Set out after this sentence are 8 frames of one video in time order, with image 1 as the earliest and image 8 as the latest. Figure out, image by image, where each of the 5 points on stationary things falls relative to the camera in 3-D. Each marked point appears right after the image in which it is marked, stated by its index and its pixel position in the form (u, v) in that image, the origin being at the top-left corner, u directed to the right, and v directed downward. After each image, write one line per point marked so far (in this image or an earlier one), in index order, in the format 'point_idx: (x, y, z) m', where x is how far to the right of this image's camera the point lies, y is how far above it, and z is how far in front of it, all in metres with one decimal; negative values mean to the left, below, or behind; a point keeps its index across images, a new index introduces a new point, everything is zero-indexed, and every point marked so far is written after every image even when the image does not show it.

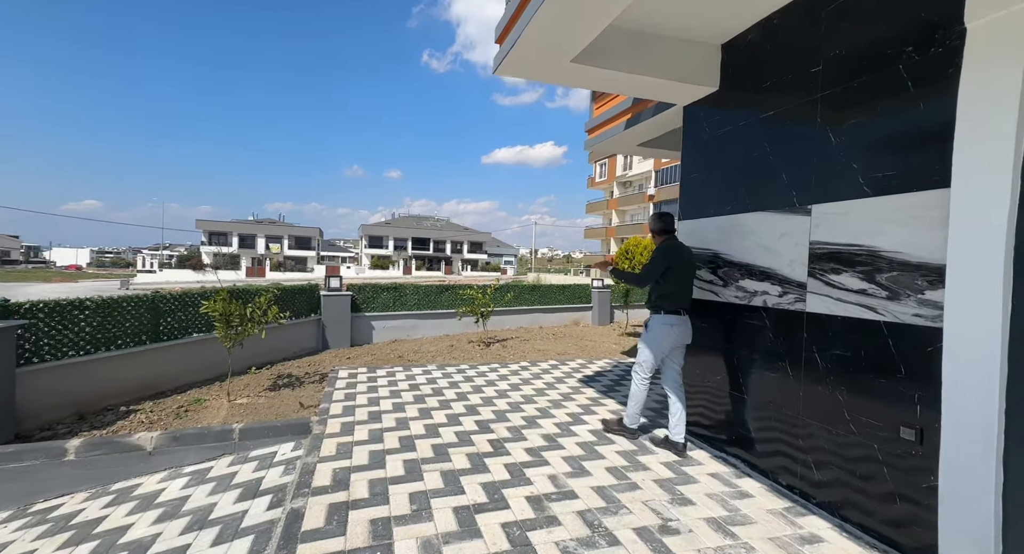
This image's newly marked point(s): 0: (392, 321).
0: (-2.2, -0.8, +8.8) m
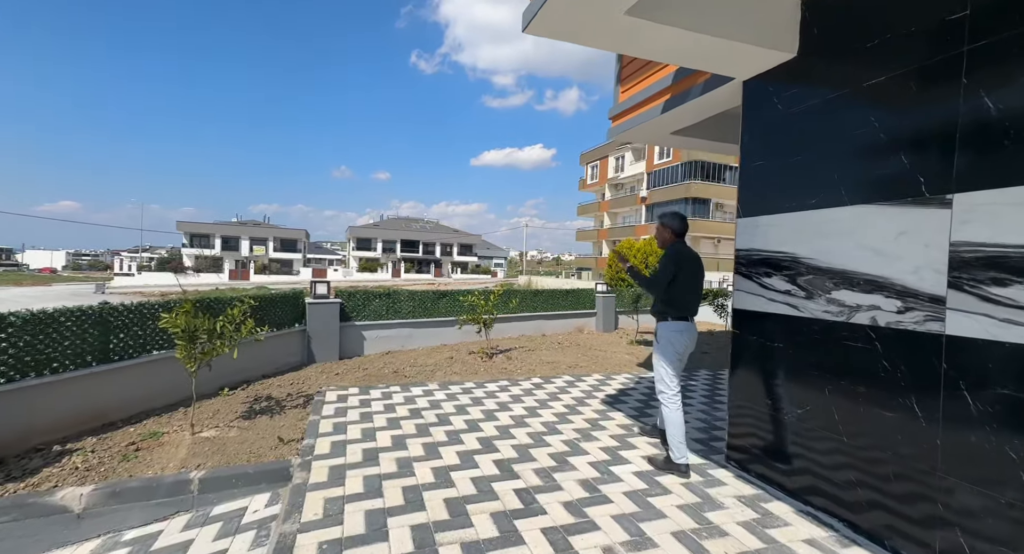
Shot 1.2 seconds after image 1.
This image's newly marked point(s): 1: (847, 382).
0: (-2.2, -0.9, +8.0) m
1: (+1.8, -0.6, +2.6) m
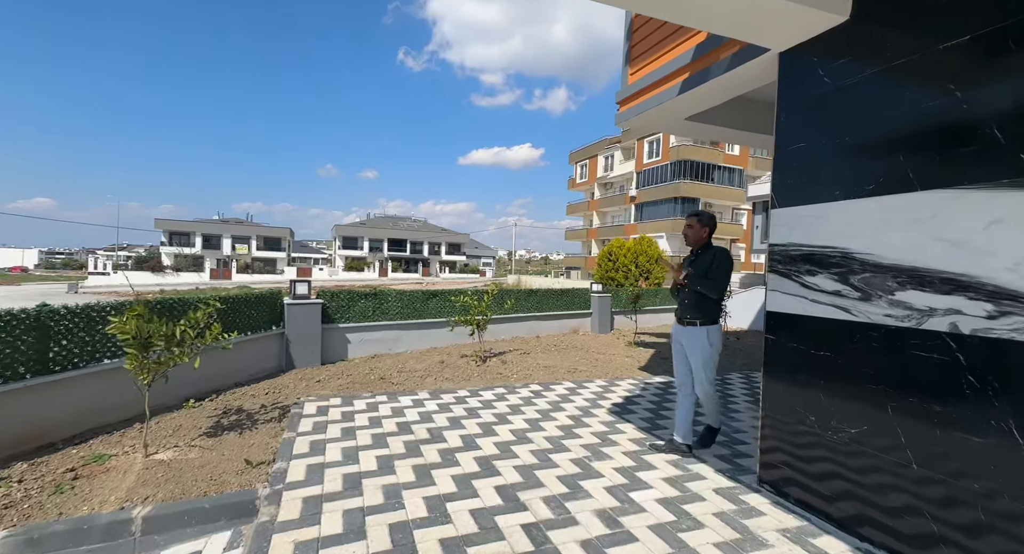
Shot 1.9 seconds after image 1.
0: (-2.3, -0.9, +7.5) m
1: (+1.9, -0.6, +2.2) m
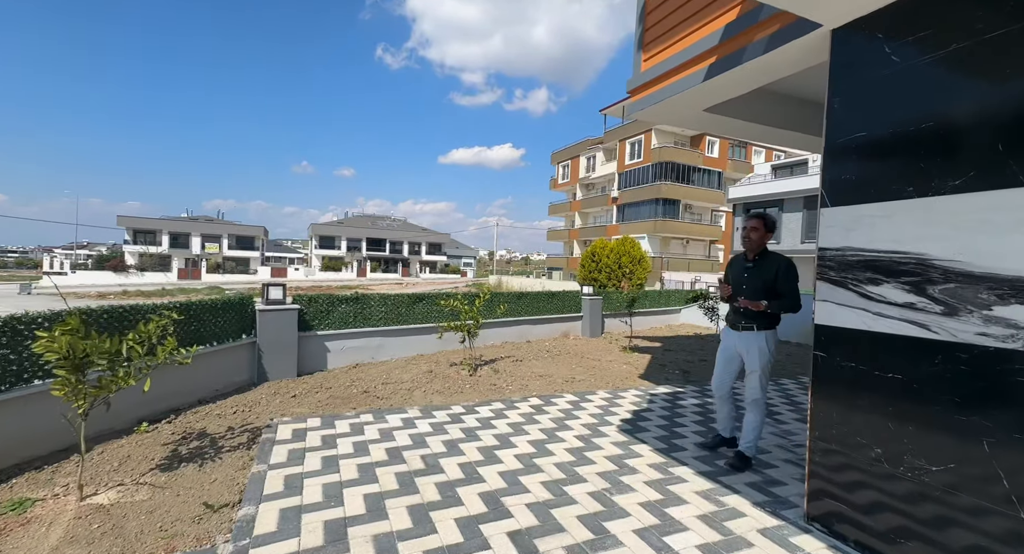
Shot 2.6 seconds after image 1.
0: (-2.4, -1.0, +7.0) m
1: (+2.0, -0.6, +1.8) m
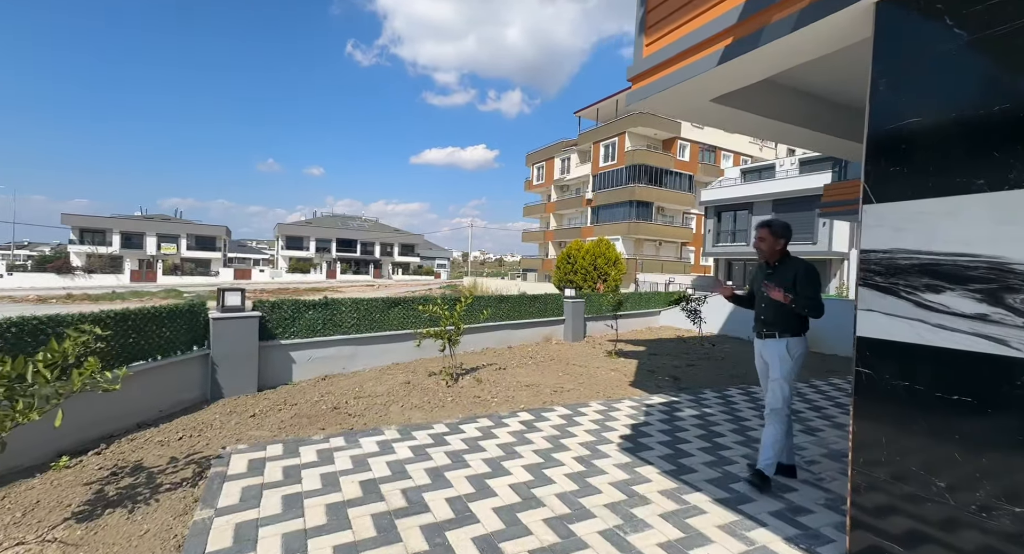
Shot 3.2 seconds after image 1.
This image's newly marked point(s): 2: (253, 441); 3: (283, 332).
0: (-2.6, -1.0, +6.4) m
1: (+2.0, -0.6, +1.5) m
2: (-2.0, -1.3, +3.7) m
3: (-3.0, -0.7, +6.1) m
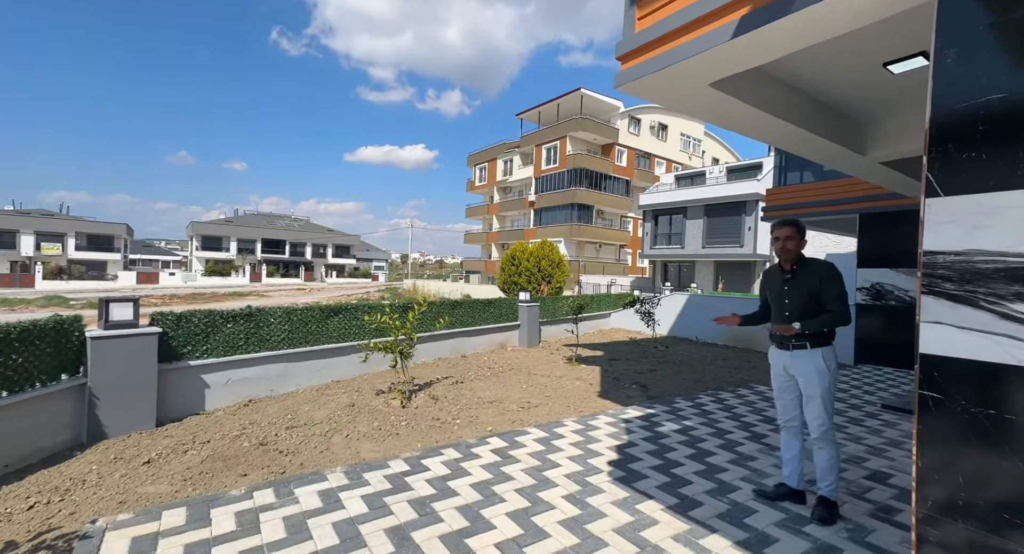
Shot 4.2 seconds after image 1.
0: (-3.1, -1.0, +5.4) m
1: (+2.2, -0.6, +1.1) m
2: (-2.2, -1.3, +2.8) m
3: (-3.4, -0.8, +5.1) m
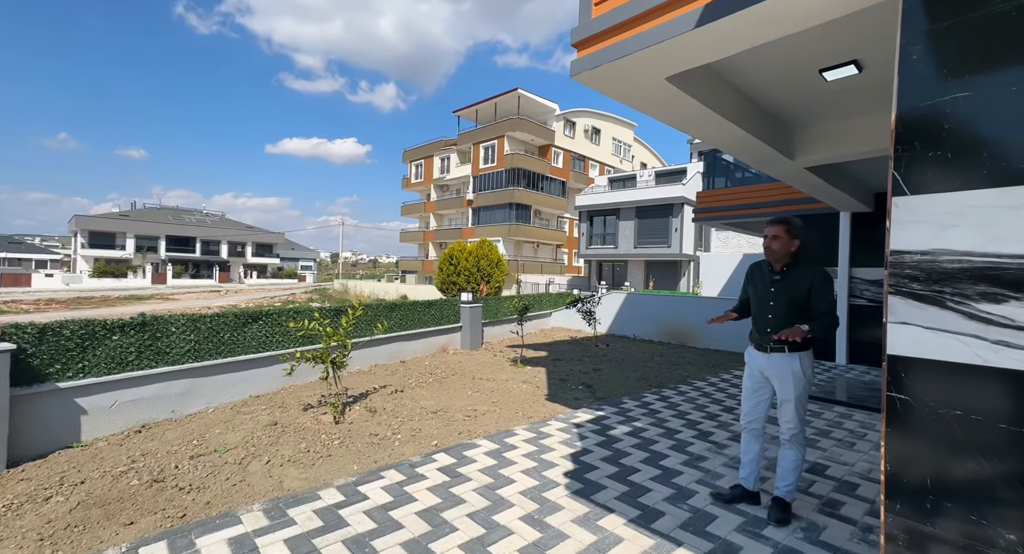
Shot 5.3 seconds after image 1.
0: (-3.7, -1.0, +4.6) m
1: (+2.1, -0.6, +1.1) m
2: (-2.4, -1.3, +2.1) m
3: (-3.9, -0.8, +4.2) m
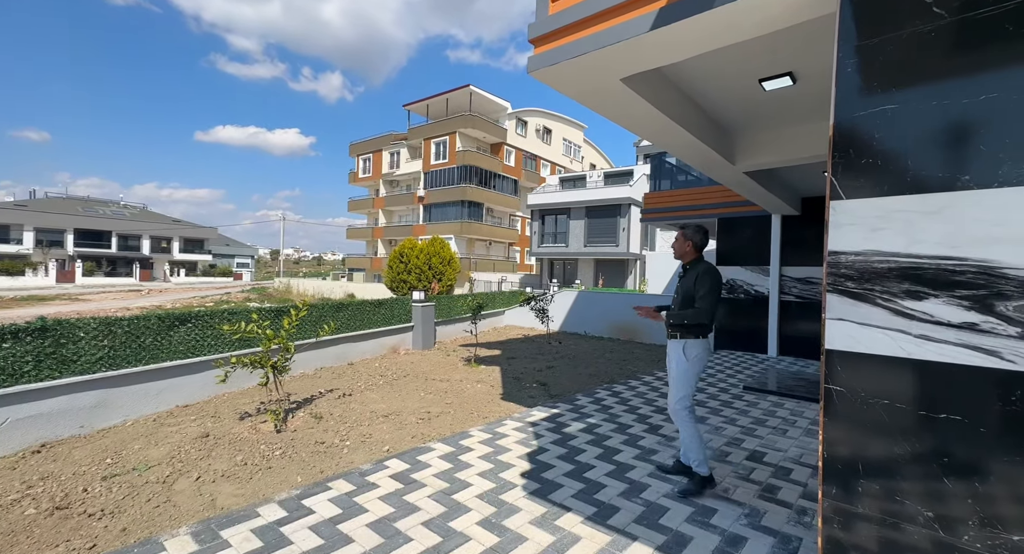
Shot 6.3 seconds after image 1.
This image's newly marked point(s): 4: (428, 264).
0: (-4.1, -1.0, +4.1) m
1: (+2.0, -0.6, +1.2) m
2: (-2.6, -1.3, +1.8) m
3: (-4.3, -0.7, +3.7) m
4: (-3.4, +0.6, +19.6) m
